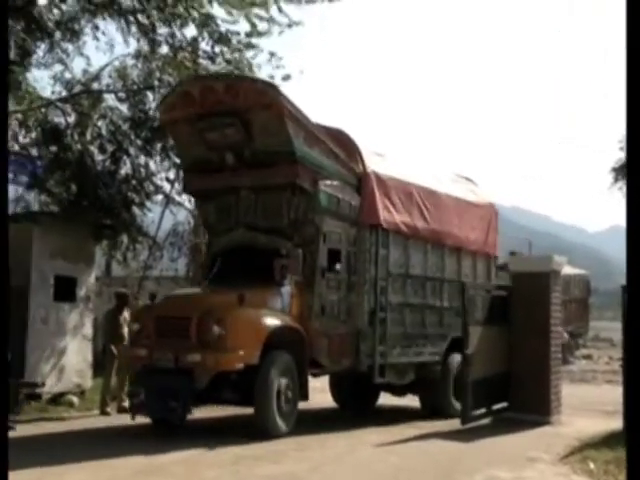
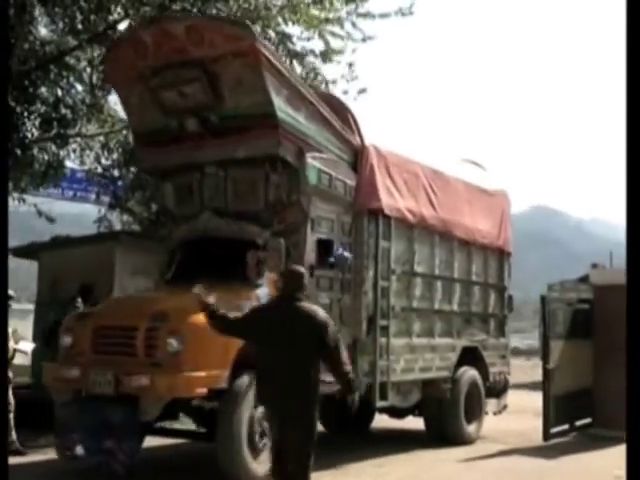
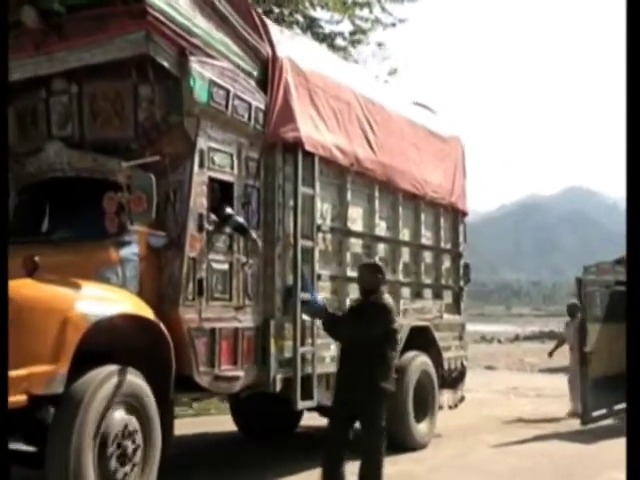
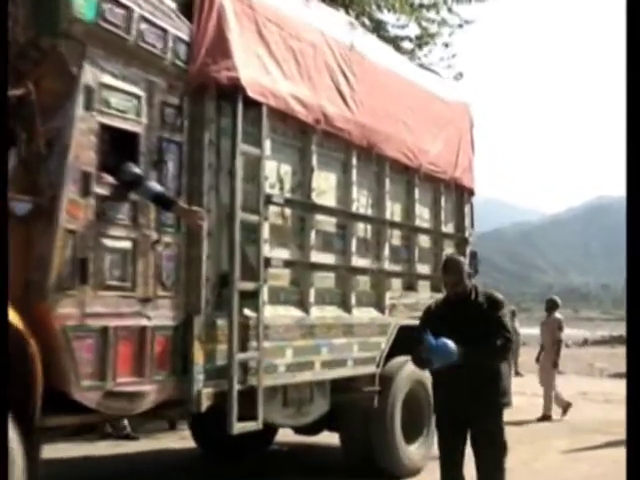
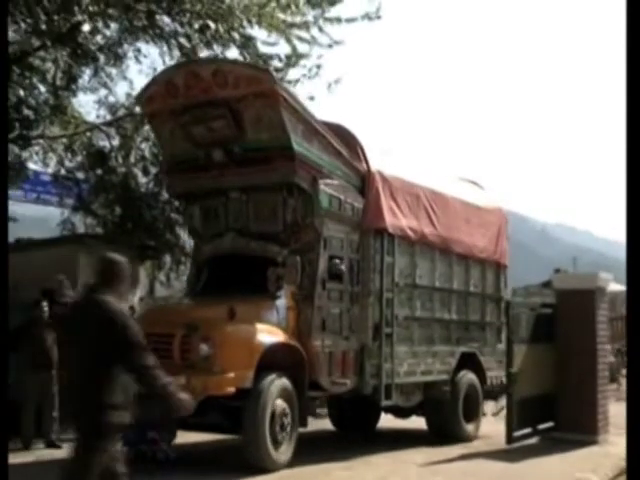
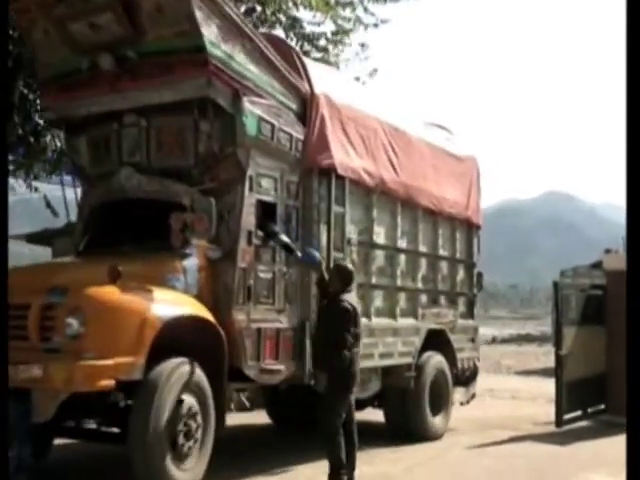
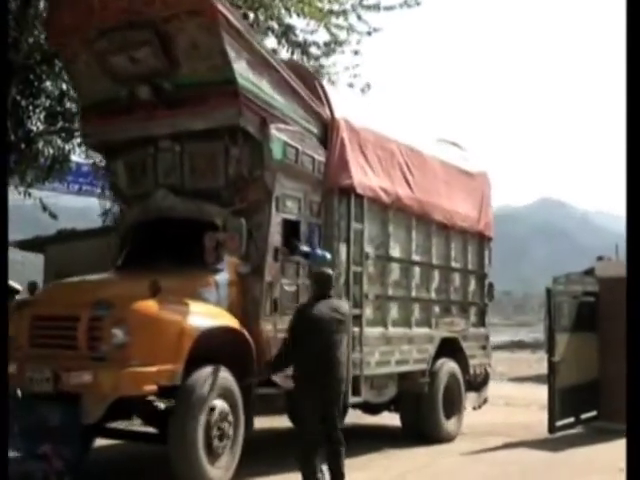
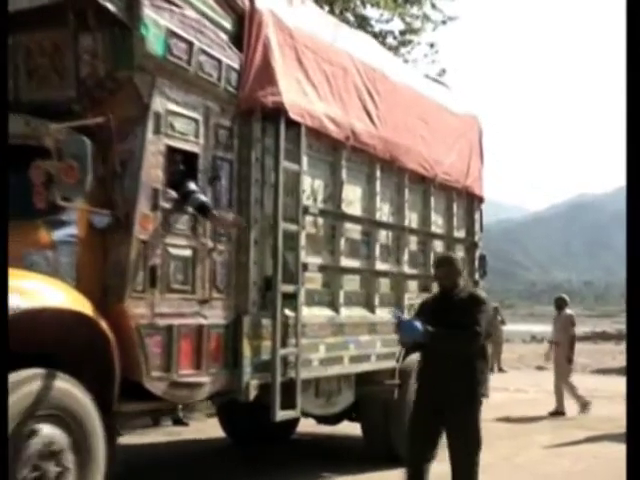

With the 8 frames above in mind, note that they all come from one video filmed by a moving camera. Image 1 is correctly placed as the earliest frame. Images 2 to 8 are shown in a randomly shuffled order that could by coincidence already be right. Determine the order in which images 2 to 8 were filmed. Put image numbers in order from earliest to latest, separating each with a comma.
5, 2, 7, 6, 3, 8, 4
